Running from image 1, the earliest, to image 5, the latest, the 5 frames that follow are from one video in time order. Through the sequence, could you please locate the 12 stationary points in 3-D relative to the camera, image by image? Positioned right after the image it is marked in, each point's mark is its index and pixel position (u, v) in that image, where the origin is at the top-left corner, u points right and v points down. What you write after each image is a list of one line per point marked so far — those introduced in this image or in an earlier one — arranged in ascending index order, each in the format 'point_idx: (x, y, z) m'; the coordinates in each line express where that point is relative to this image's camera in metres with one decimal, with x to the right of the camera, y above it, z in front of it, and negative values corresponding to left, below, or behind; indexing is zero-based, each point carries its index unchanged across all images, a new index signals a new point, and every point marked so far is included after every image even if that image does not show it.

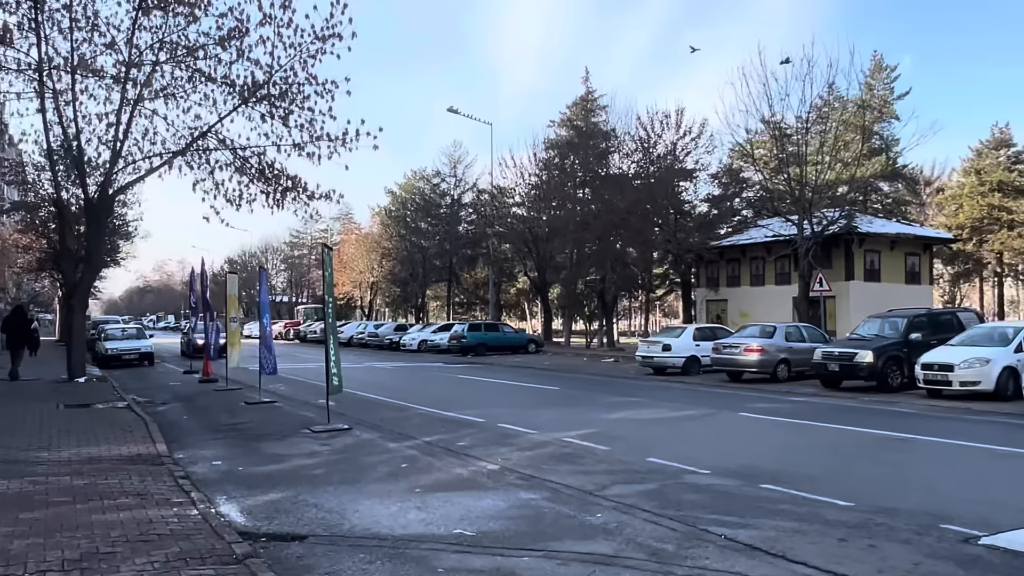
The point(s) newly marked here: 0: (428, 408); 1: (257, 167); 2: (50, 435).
0: (-1.3, -1.9, +13.8) m
1: (-5.7, +2.7, +20.0) m
2: (-5.4, -1.7, +10.5) m
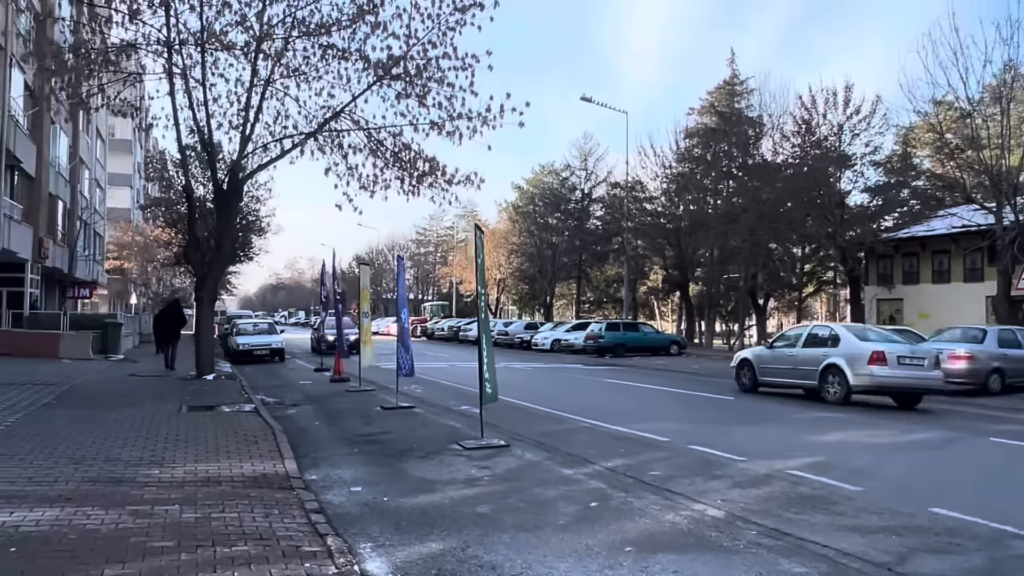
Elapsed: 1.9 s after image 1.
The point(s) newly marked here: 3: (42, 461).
0: (+1.1, -1.7, +11.7) m
1: (-2.5, +2.9, +18.4) m
2: (-3.5, -1.6, +8.9) m
3: (-4.1, -1.5, +7.9) m
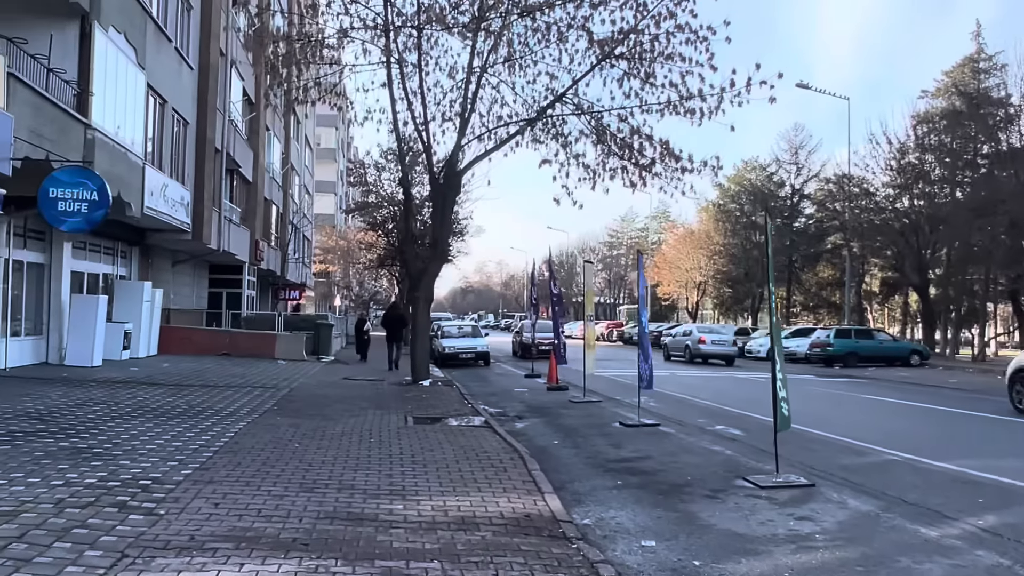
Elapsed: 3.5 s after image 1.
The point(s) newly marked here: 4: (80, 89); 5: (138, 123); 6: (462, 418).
0: (+4.0, -1.7, +9.3) m
1: (+1.9, +2.8, +16.6) m
2: (-0.9, -1.5, +7.6) m
3: (-1.8, -1.5, +6.7) m
4: (-7.0, +3.2, +14.5) m
5: (-7.5, +3.3, +17.9) m
6: (-0.6, -1.7, +11.4) m
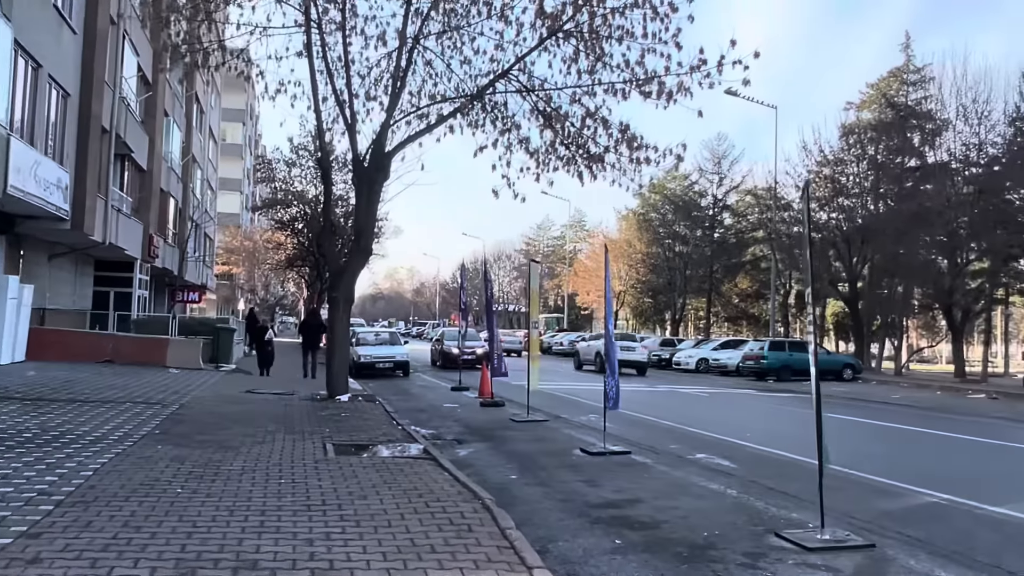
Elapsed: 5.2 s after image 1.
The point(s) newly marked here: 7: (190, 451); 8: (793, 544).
0: (+3.7, -1.8, +7.6) m
1: (+0.9, +2.8, +14.7) m
2: (-1.1, -1.5, +5.4) m
3: (-1.9, -1.4, +4.4) m
4: (-7.7, +3.3, +11.7) m
5: (-8.6, +3.4, +15.0) m
6: (-1.2, -1.6, +9.3) m
7: (-2.9, -1.5, +8.1) m
8: (+1.8, -1.7, +5.9) m
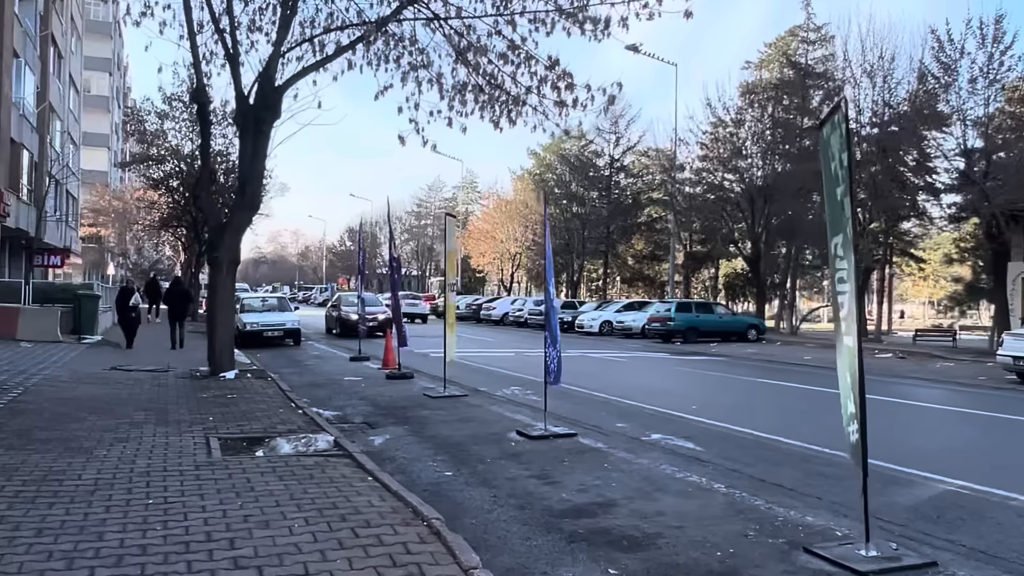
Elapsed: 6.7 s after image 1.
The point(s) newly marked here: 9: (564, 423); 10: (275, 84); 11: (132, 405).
0: (+3.2, -1.4, +6.5) m
1: (-0.4, +3.4, +13.0) m
2: (-1.2, -1.2, +3.7) m
3: (-1.9, -1.2, +2.6) m
4: (-8.6, +3.7, +8.9) m
5: (-9.8, +3.9, +12.1) m
6: (-1.8, -1.3, +7.5) m
7: (-3.3, -1.2, +6.2) m
8: (+1.7, -1.4, +4.6) m
9: (+0.5, -1.4, +9.2) m
10: (-3.3, +2.8, +12.3) m
11: (-3.8, -1.2, +9.0) m
